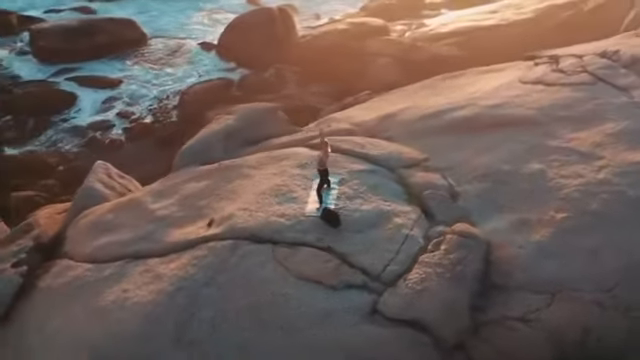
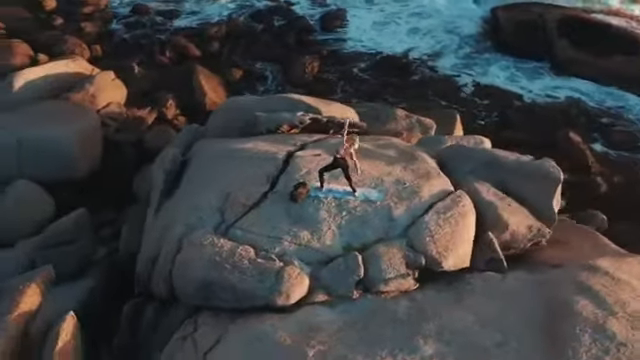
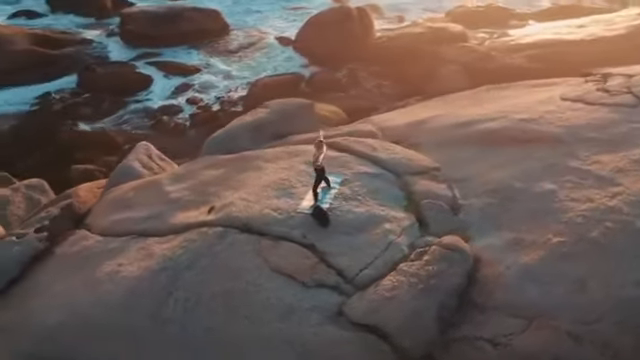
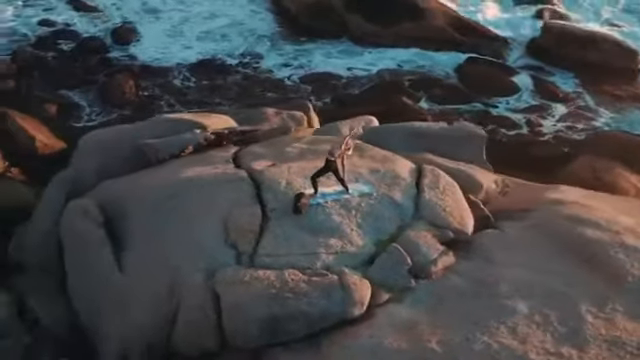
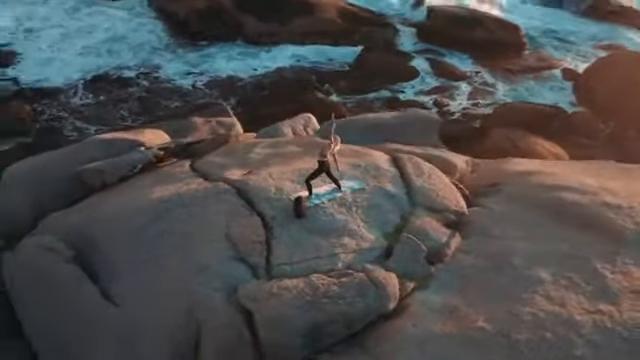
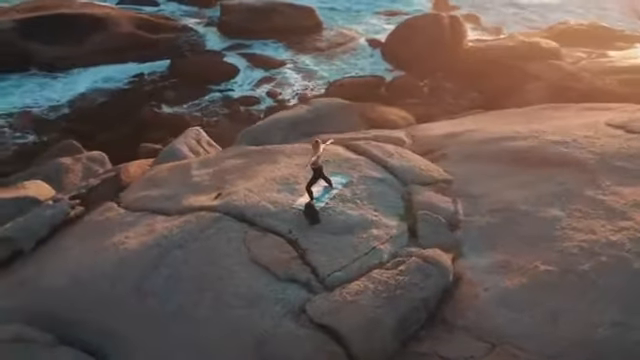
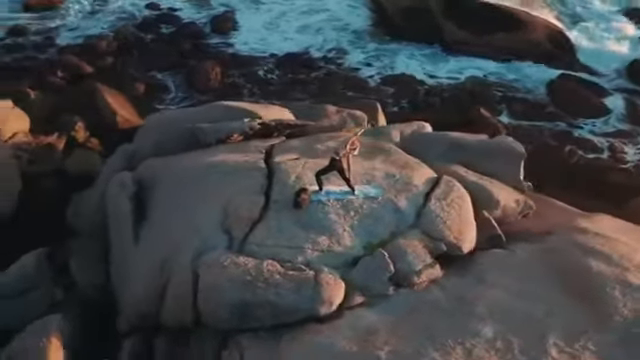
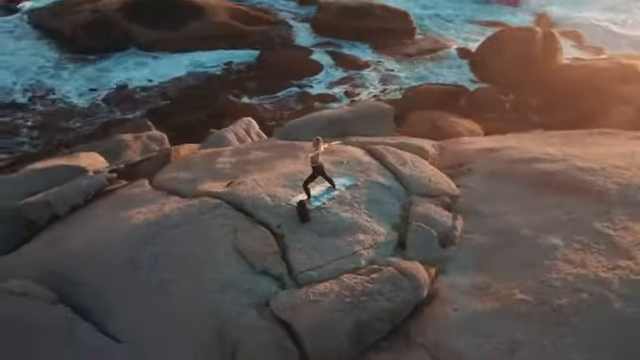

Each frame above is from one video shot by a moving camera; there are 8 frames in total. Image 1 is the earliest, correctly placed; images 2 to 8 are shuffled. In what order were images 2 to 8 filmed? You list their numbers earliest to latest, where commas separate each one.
3, 6, 8, 5, 4, 7, 2
